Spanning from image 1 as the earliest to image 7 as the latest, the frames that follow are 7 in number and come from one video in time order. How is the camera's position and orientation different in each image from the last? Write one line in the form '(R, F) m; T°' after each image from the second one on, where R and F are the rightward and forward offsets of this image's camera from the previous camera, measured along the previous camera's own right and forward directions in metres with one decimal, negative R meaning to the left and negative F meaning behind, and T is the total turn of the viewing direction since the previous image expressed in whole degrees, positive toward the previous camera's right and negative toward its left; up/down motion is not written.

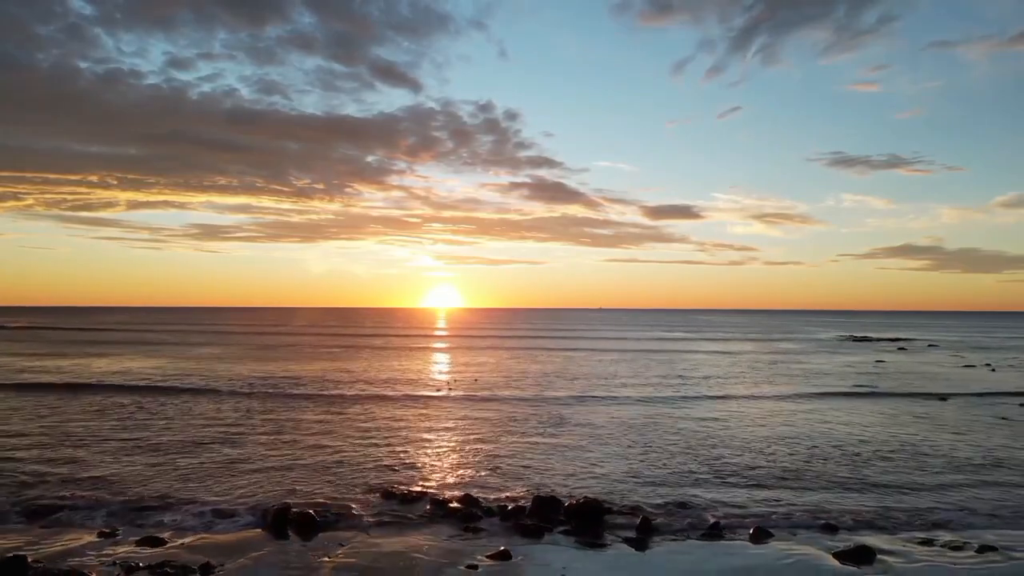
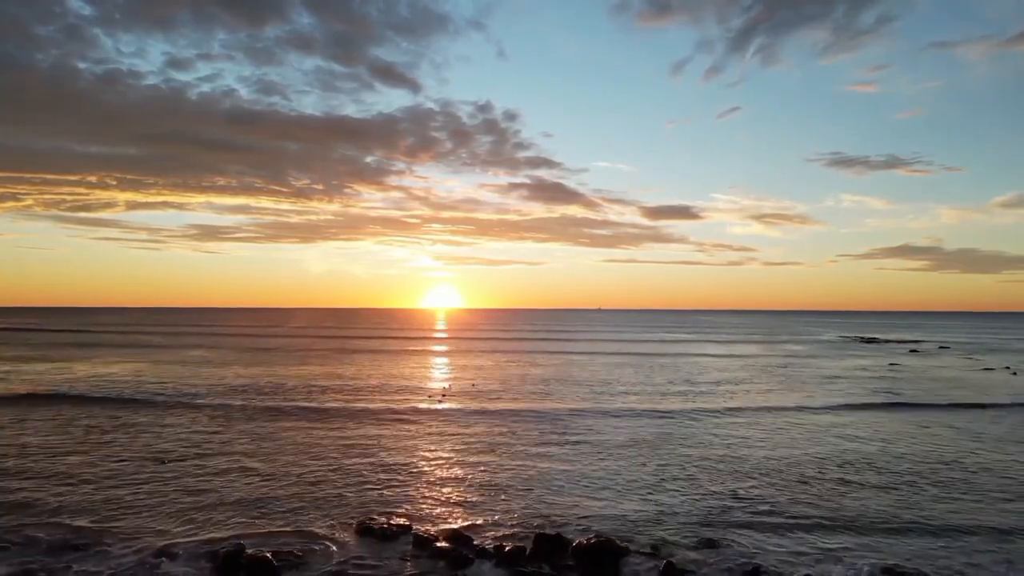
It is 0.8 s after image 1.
(0.0, +2.2) m; 0°
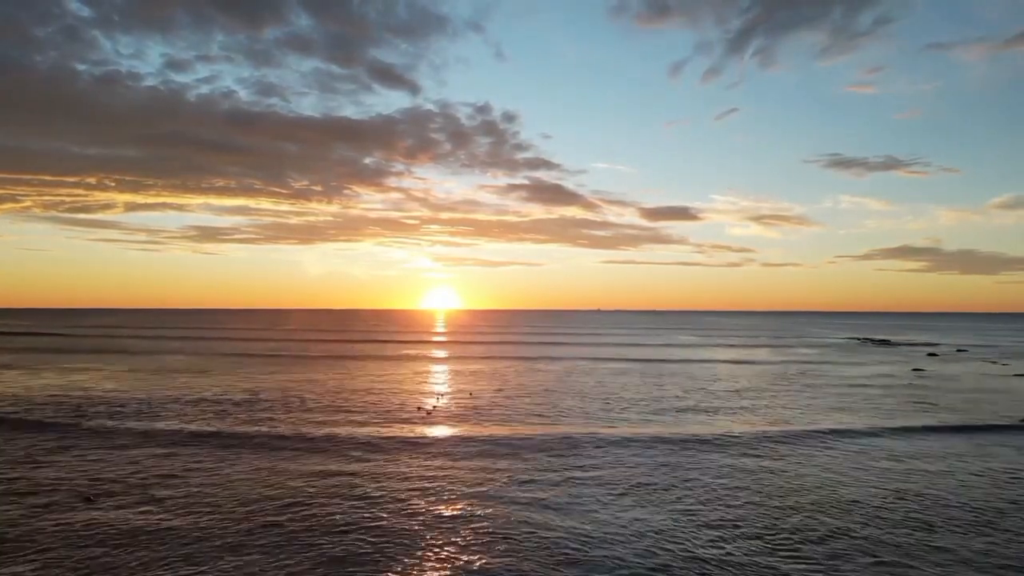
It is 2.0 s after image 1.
(-0.1, +3.1) m; 0°
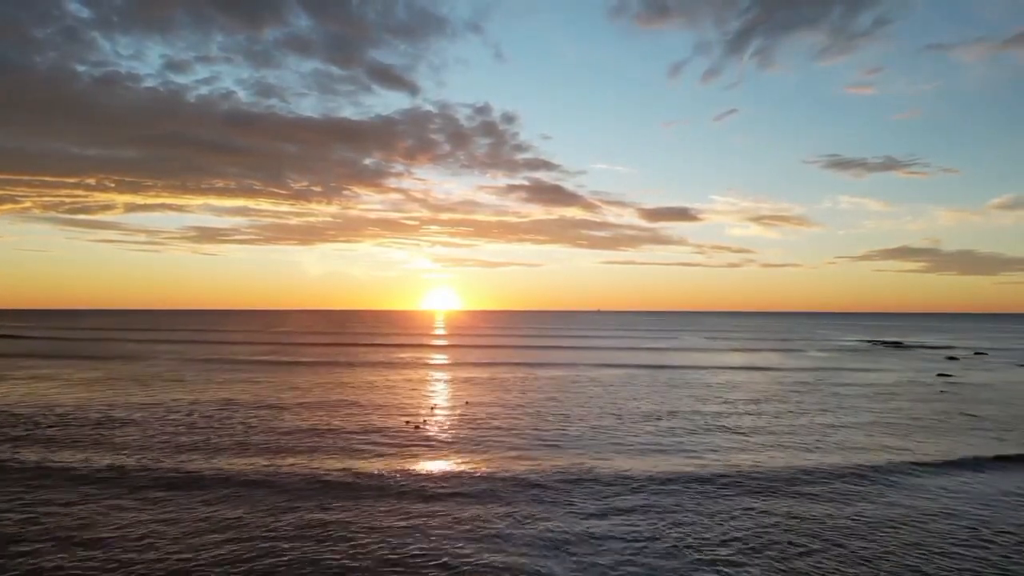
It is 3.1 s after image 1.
(-0.3, +2.6) m; 0°
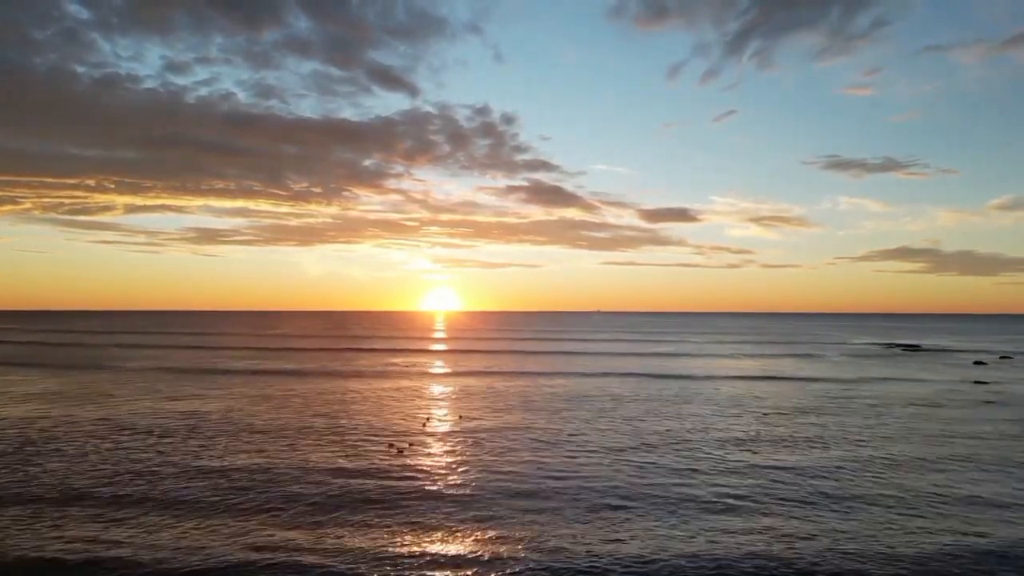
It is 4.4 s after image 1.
(-0.6, +3.1) m; 0°
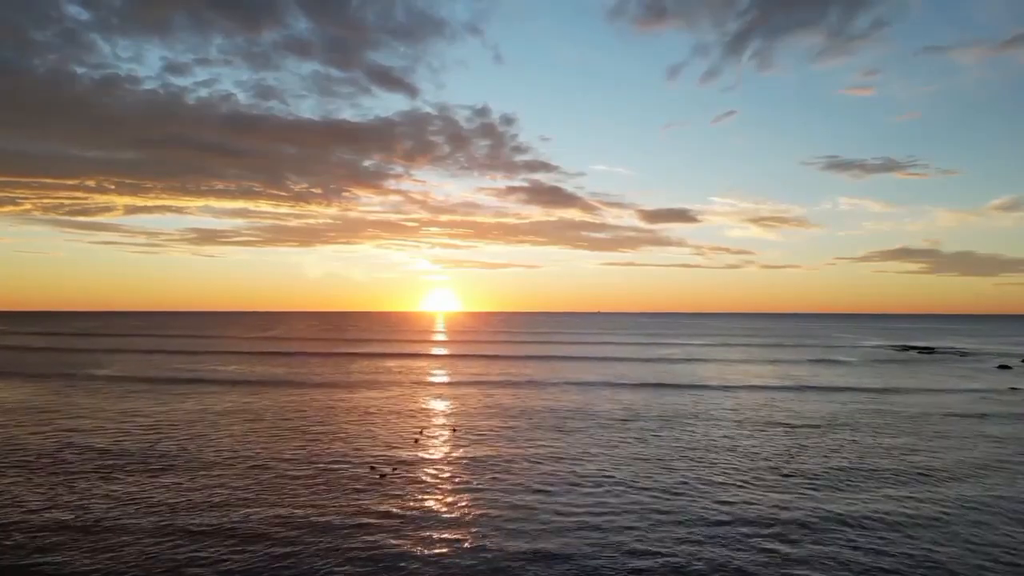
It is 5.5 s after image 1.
(-0.2, +2.3) m; 0°
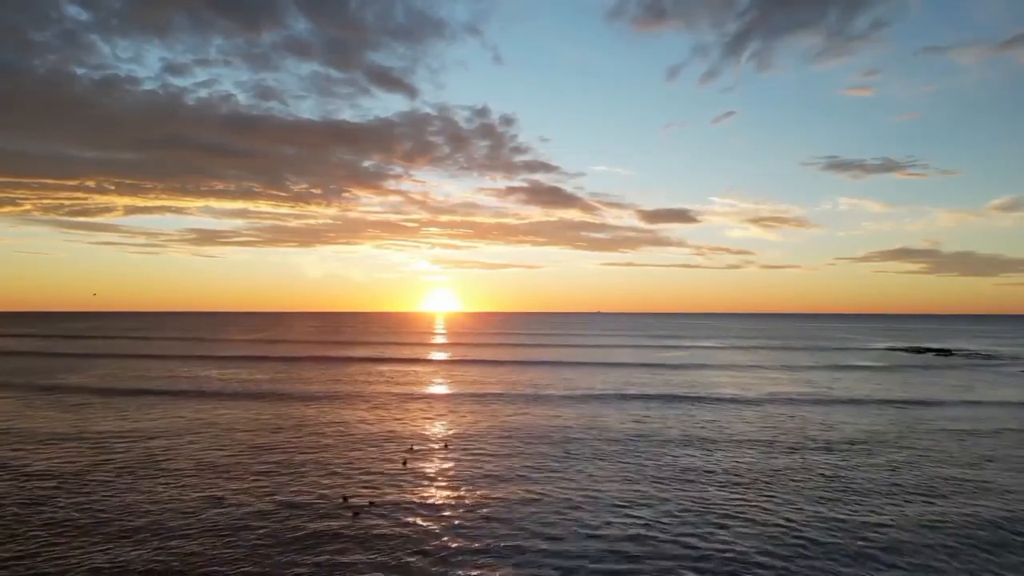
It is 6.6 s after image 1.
(-0.6, -2.7) m; 0°
